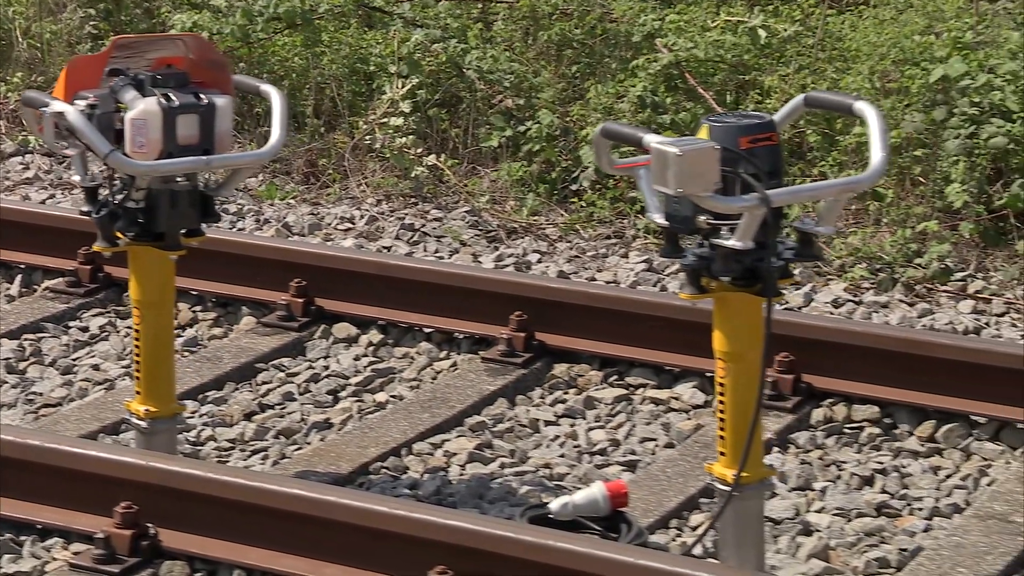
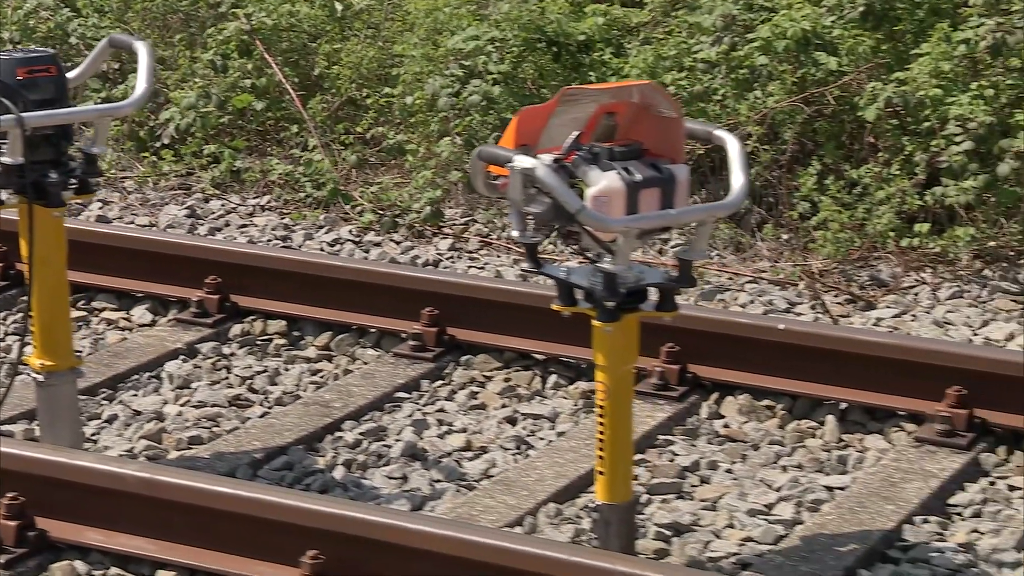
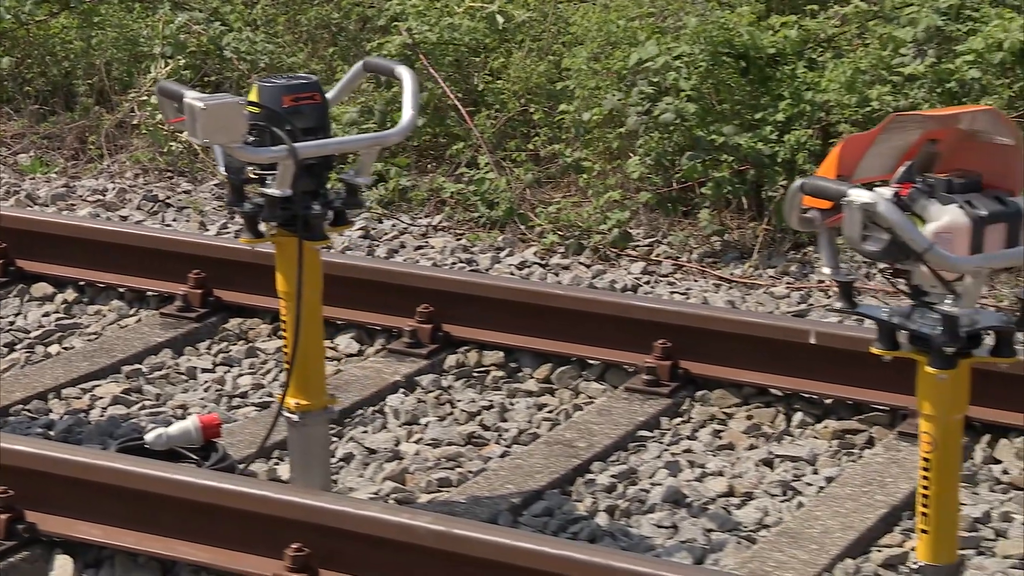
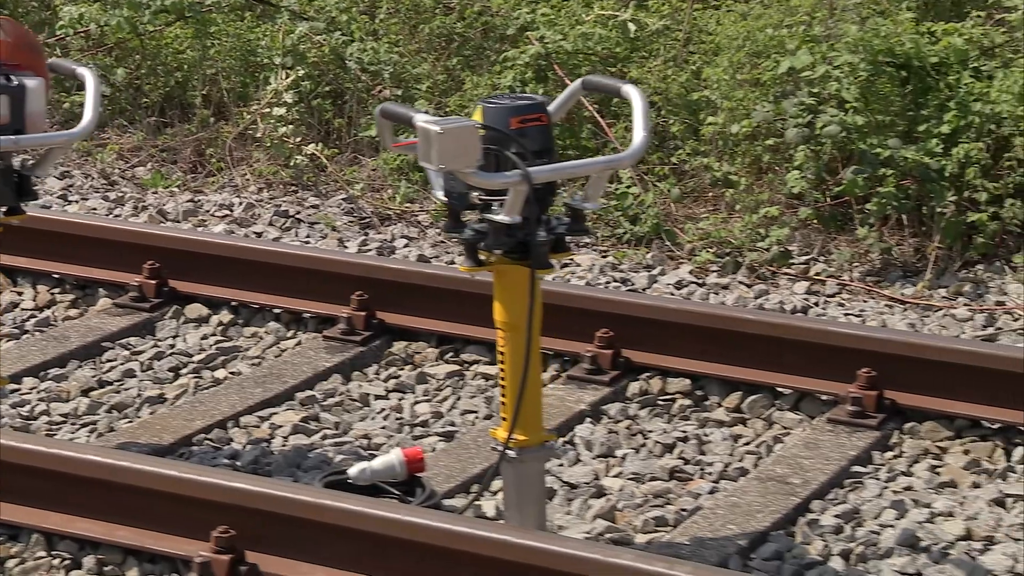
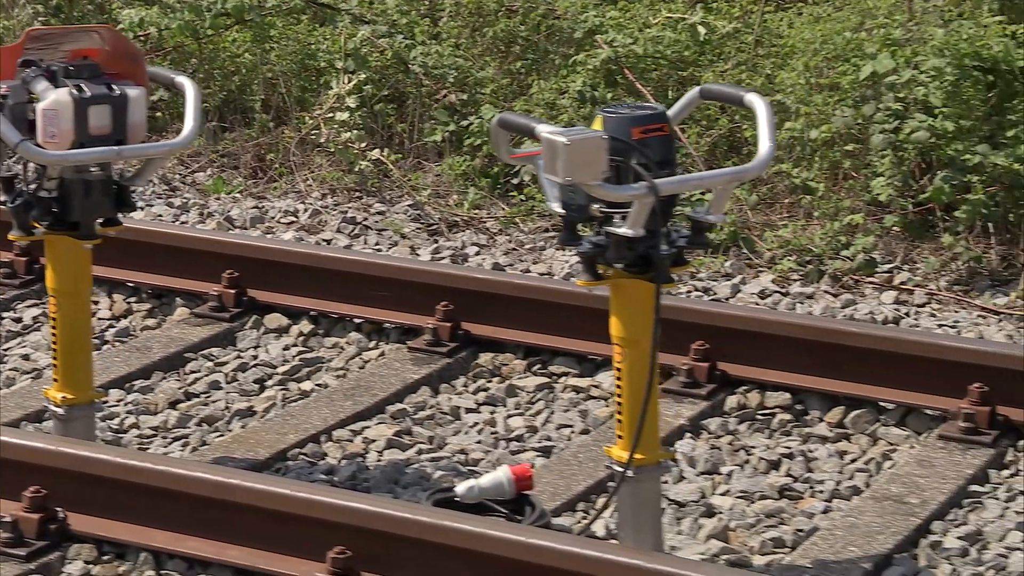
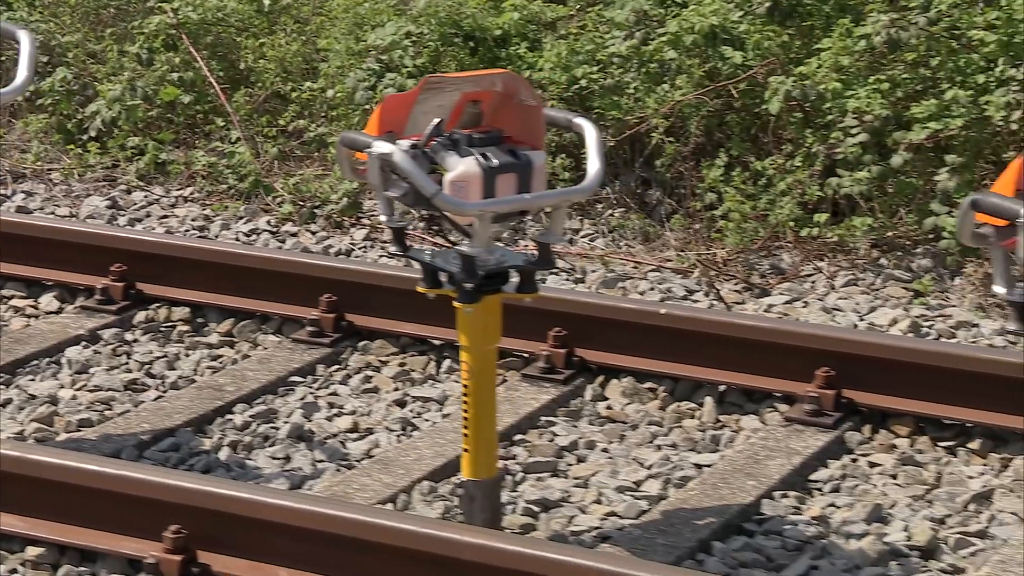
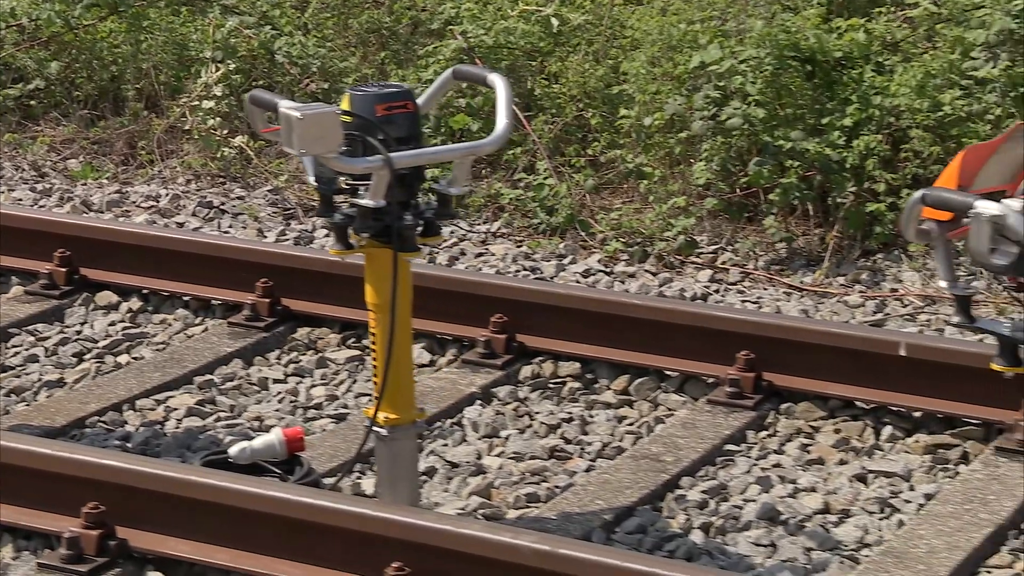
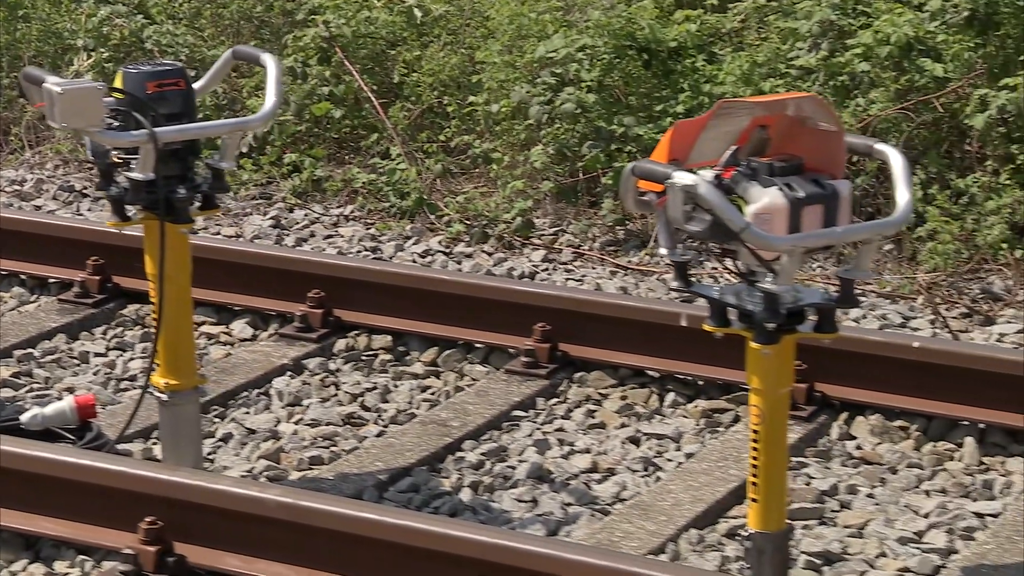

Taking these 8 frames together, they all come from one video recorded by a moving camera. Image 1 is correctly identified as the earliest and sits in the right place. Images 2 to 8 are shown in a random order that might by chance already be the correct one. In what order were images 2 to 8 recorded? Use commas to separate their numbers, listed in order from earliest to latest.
5, 4, 7, 3, 8, 2, 6
